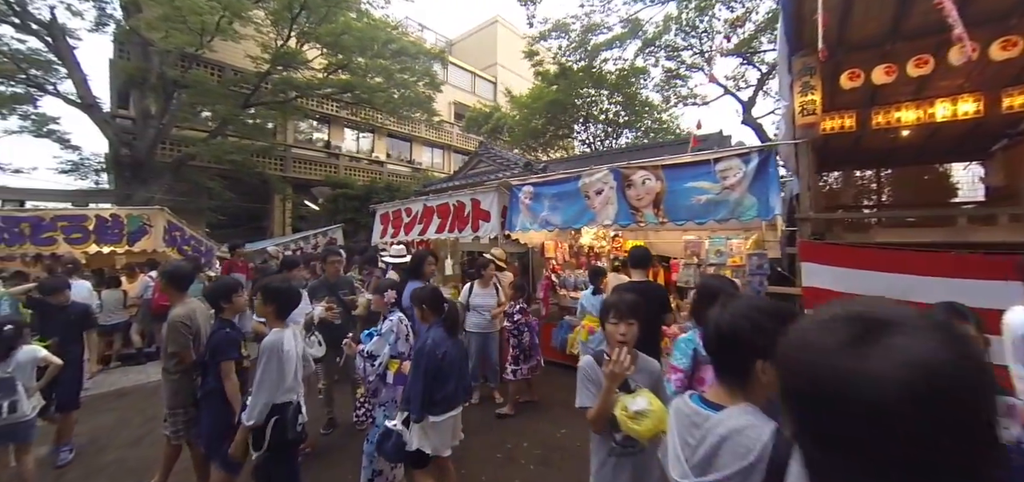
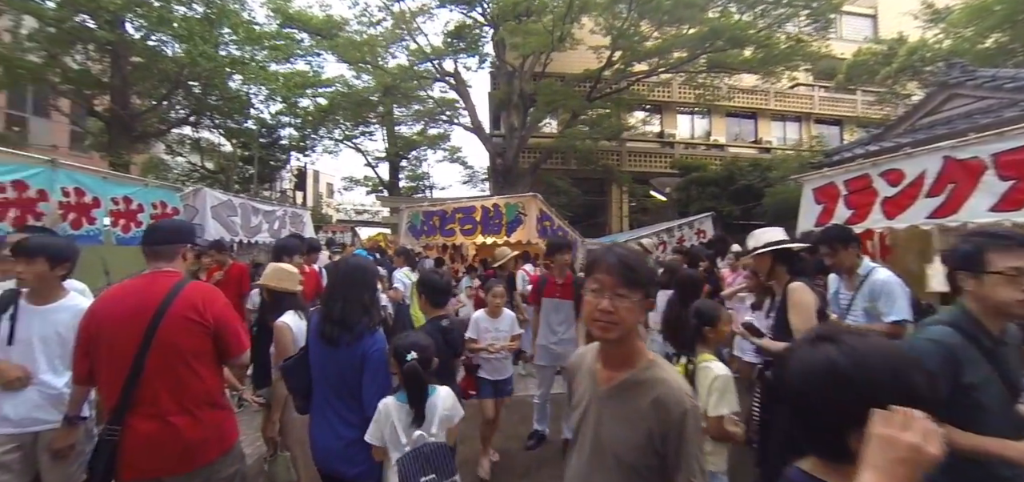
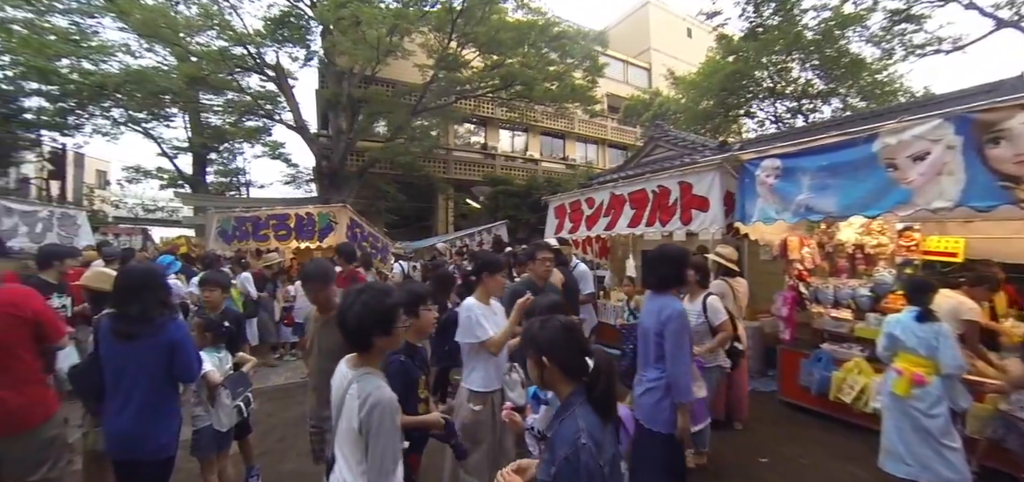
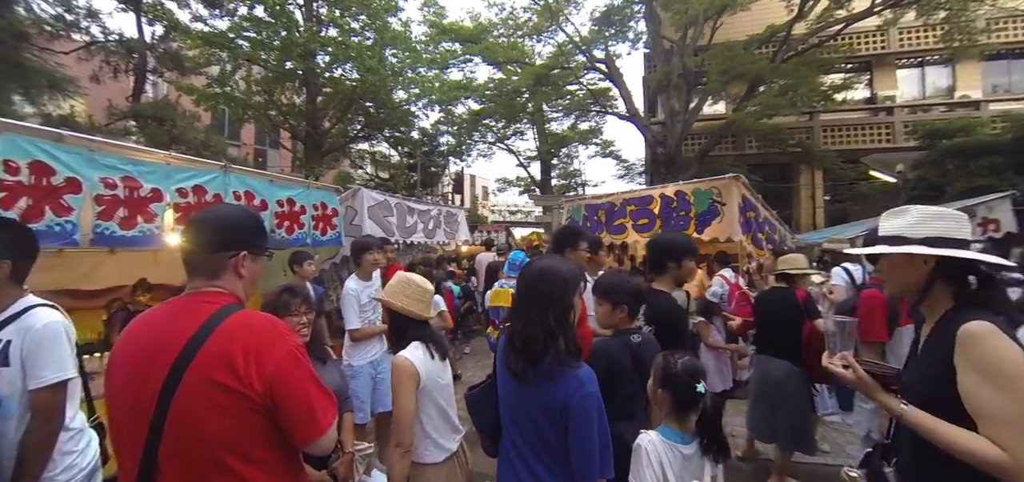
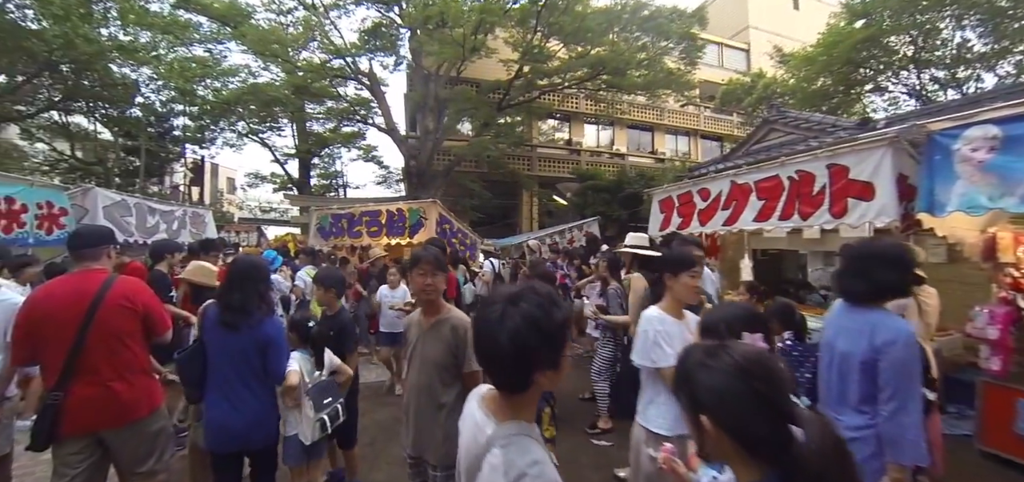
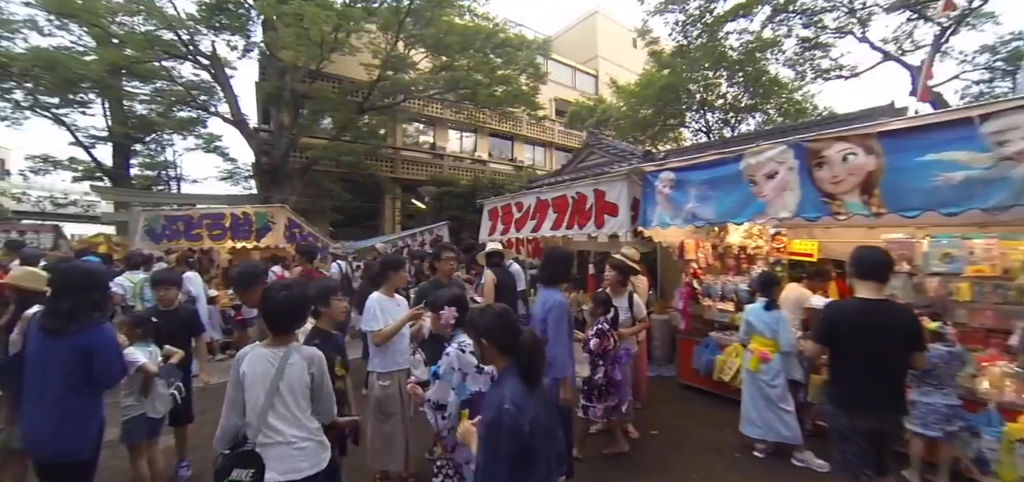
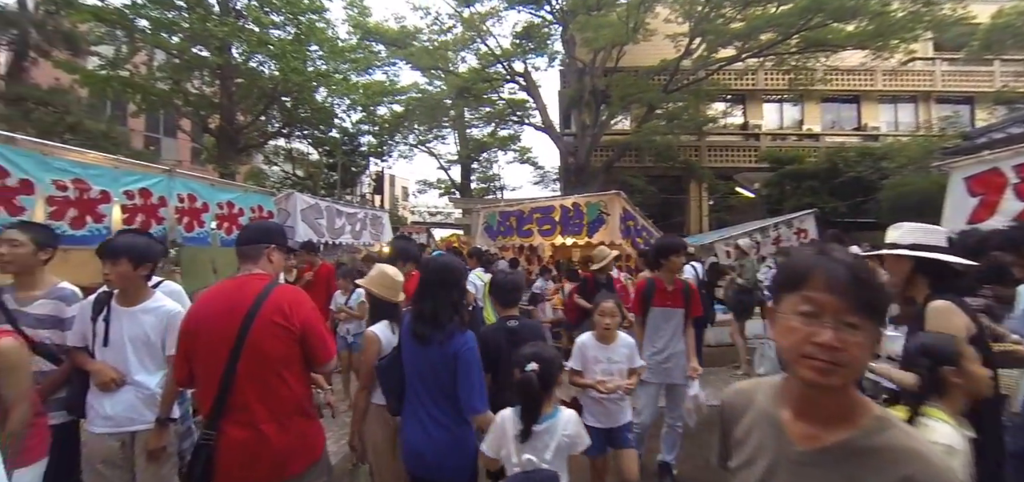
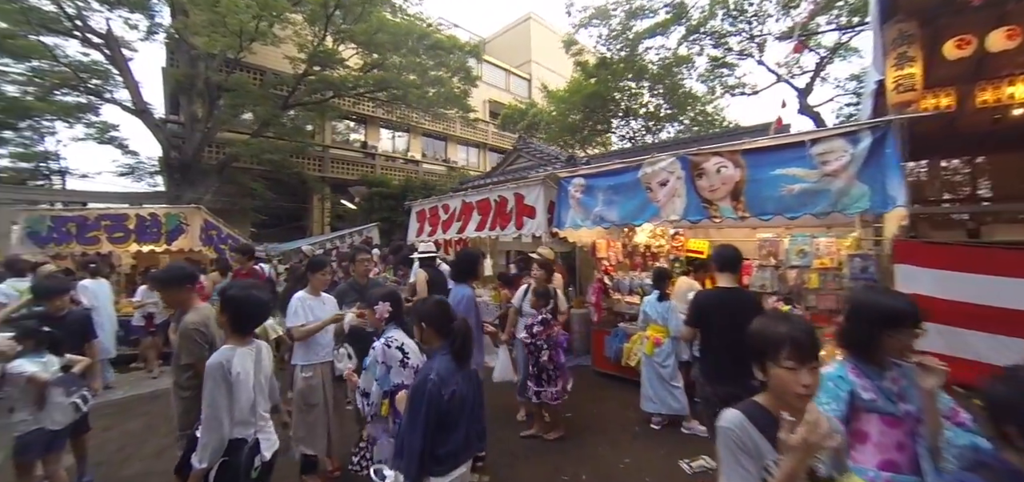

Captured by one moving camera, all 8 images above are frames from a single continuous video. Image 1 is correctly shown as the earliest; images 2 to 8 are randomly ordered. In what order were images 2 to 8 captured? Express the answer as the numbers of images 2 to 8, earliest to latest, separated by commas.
8, 6, 3, 5, 2, 7, 4
